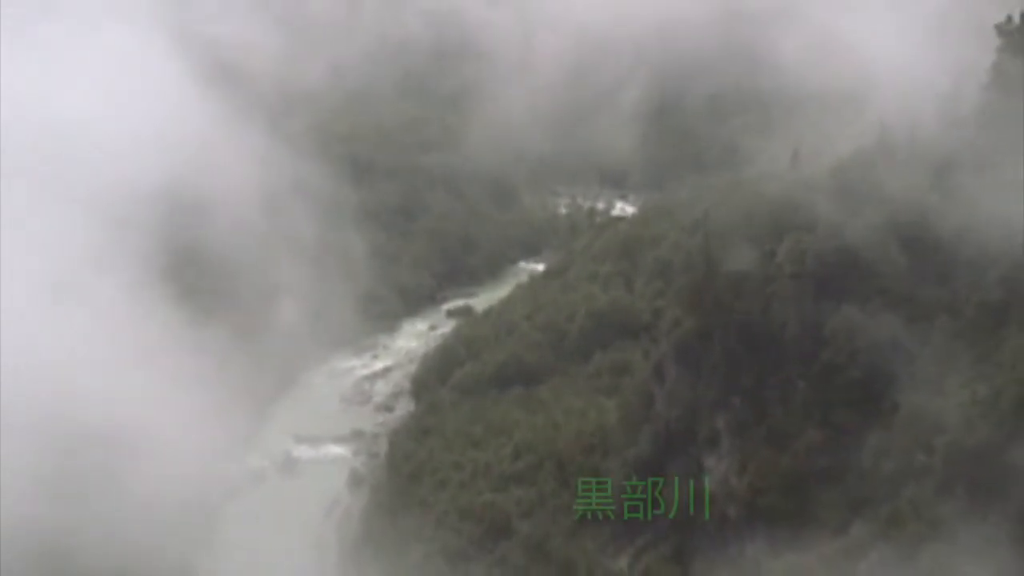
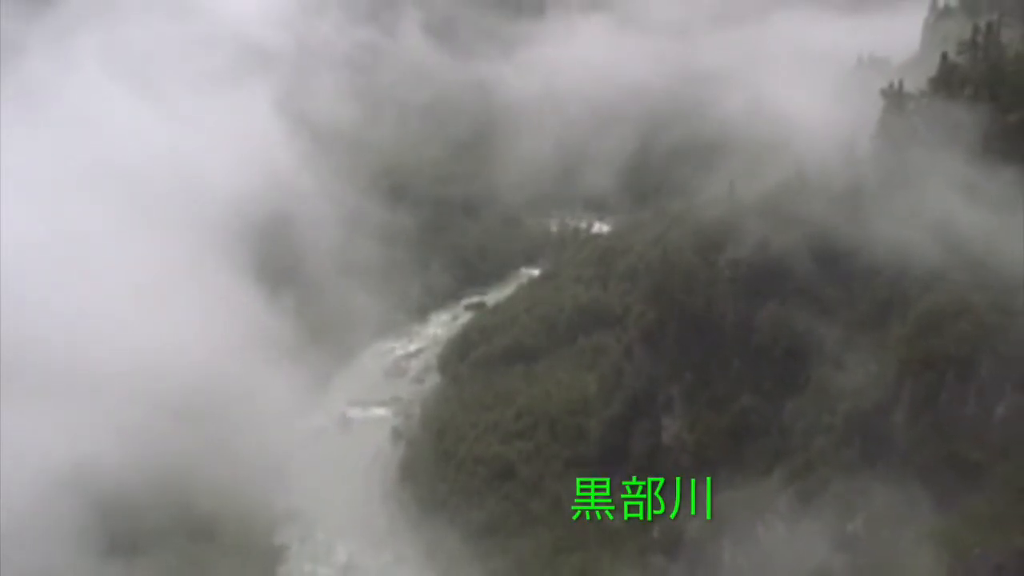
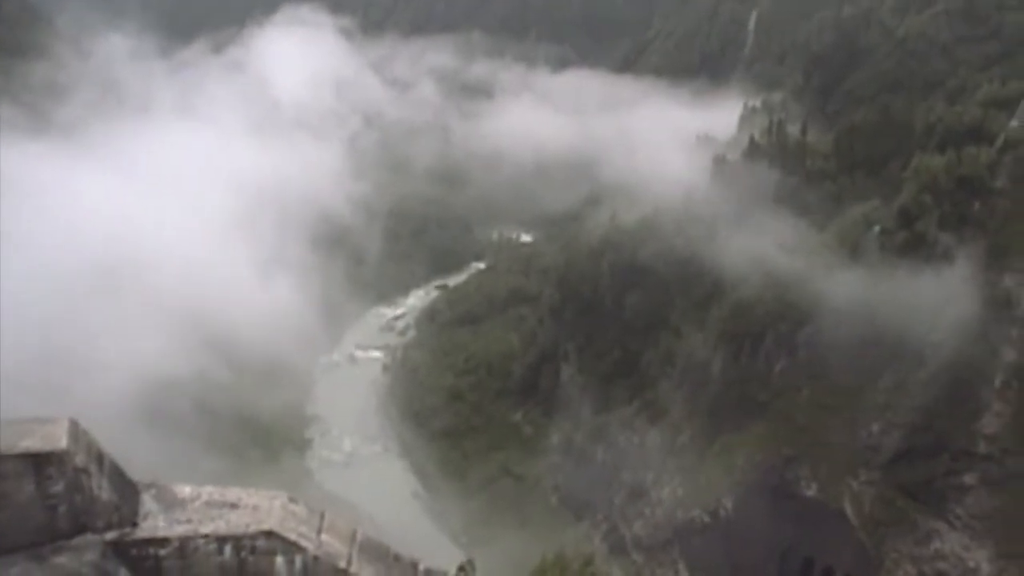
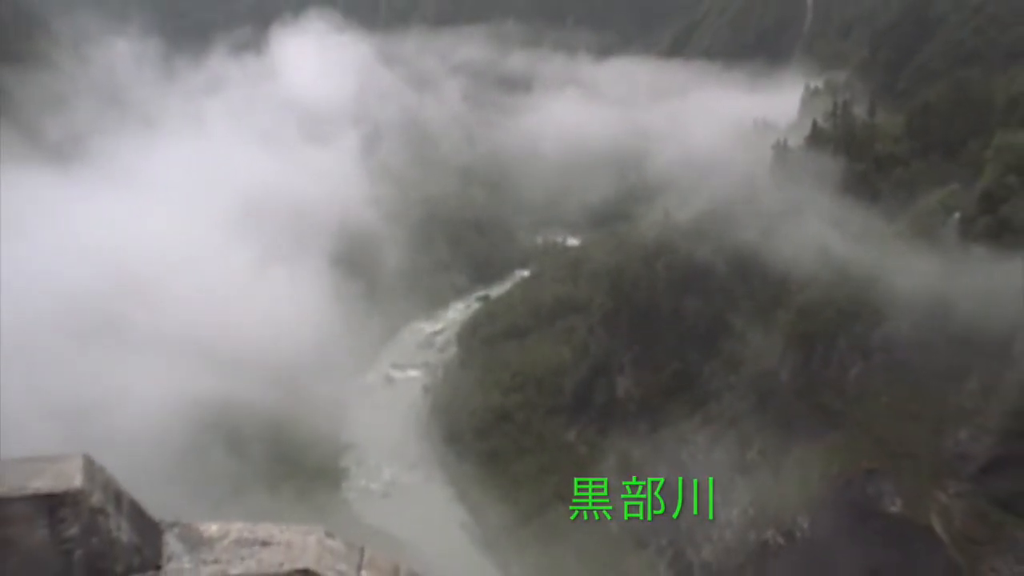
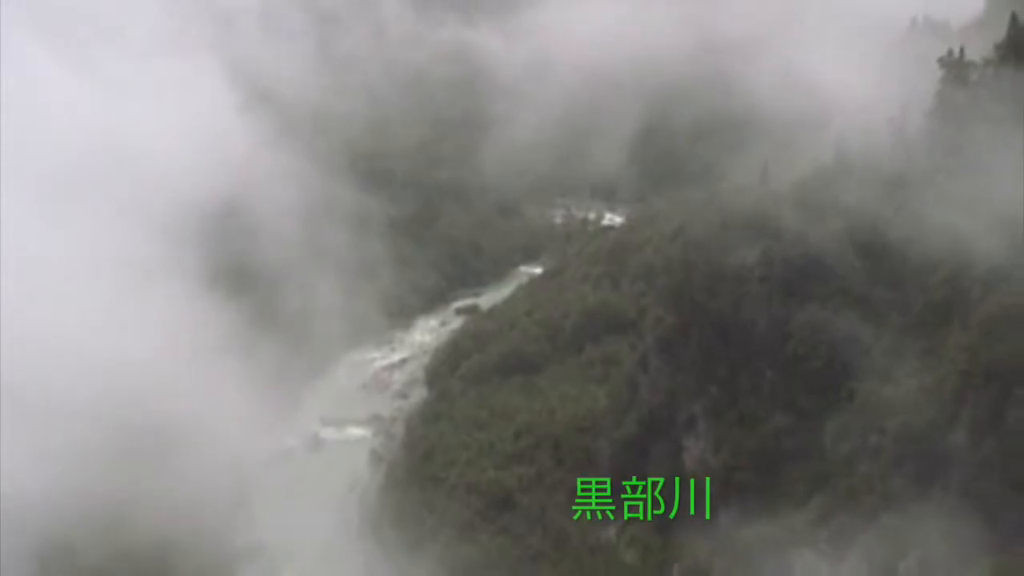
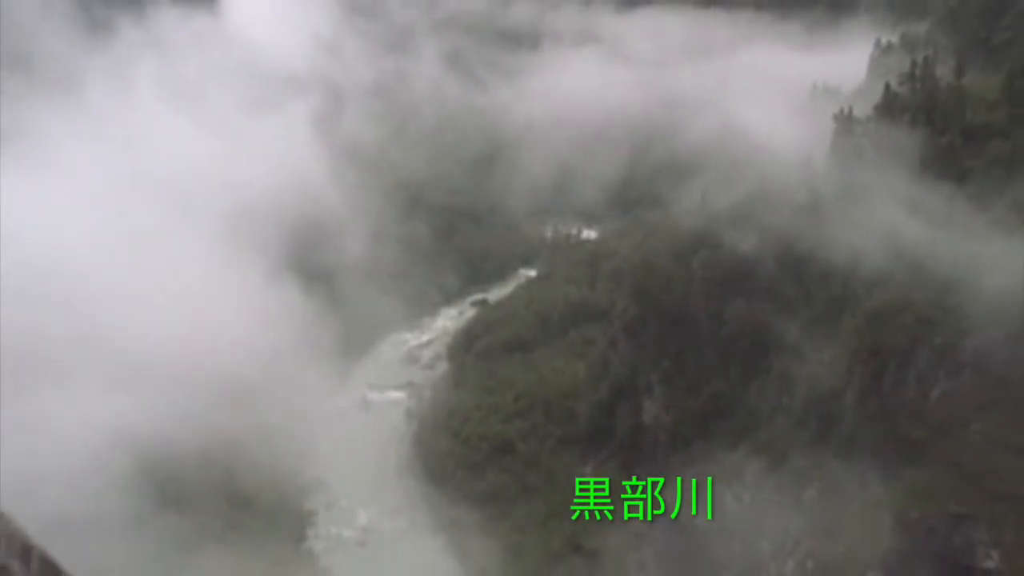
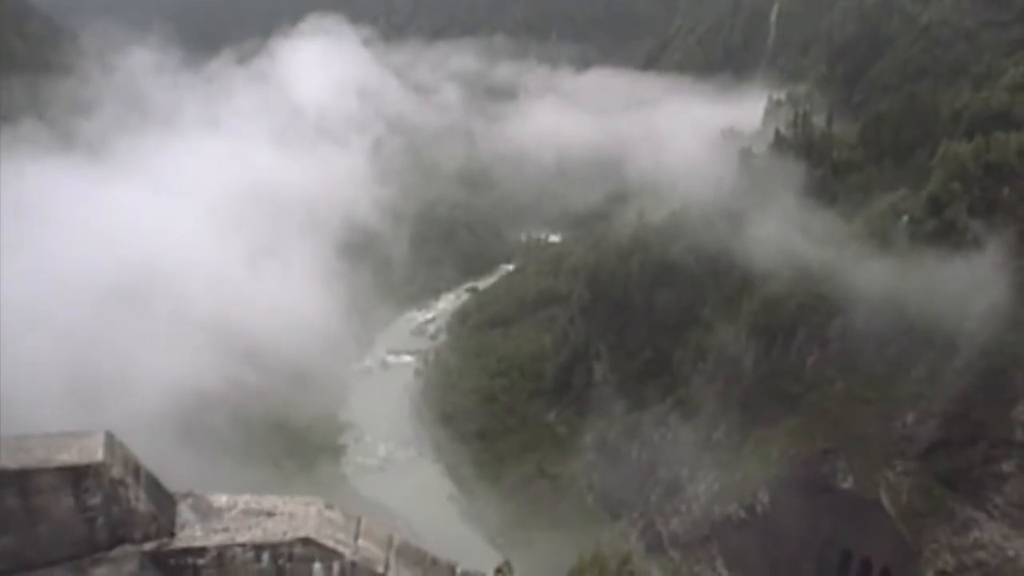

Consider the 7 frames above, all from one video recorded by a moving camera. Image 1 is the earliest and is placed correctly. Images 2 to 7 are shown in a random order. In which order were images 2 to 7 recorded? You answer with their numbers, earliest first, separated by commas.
5, 2, 6, 4, 7, 3
